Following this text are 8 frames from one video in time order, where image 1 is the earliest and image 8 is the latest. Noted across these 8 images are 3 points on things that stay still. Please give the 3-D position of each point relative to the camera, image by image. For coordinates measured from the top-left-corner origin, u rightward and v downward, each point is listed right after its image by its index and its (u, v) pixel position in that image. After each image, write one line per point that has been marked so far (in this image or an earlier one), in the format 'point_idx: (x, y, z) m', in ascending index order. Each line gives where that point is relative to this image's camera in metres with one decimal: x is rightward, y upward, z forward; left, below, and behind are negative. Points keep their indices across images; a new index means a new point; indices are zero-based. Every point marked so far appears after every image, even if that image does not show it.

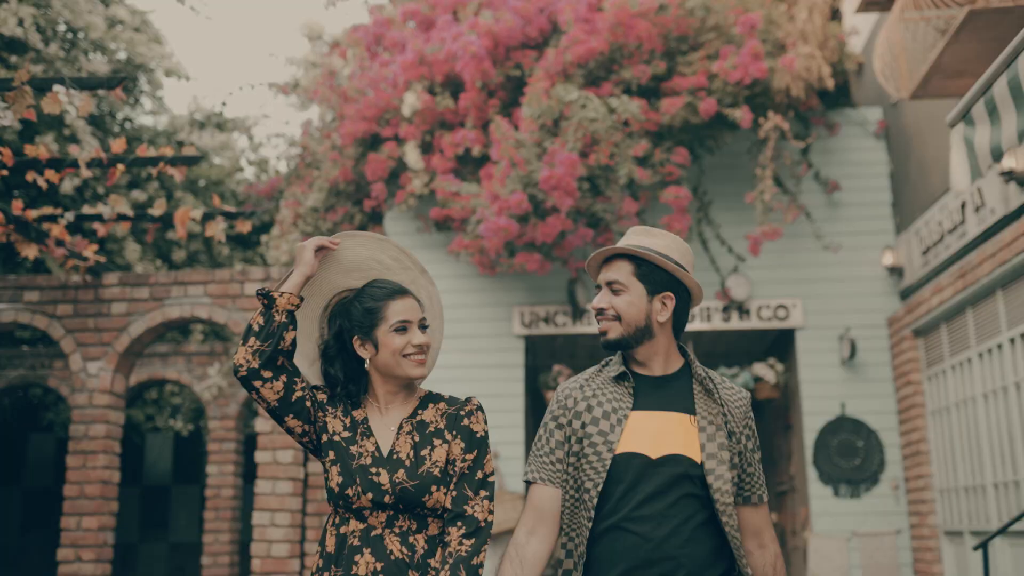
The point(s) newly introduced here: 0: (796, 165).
0: (+2.6, +1.1, +9.2) m
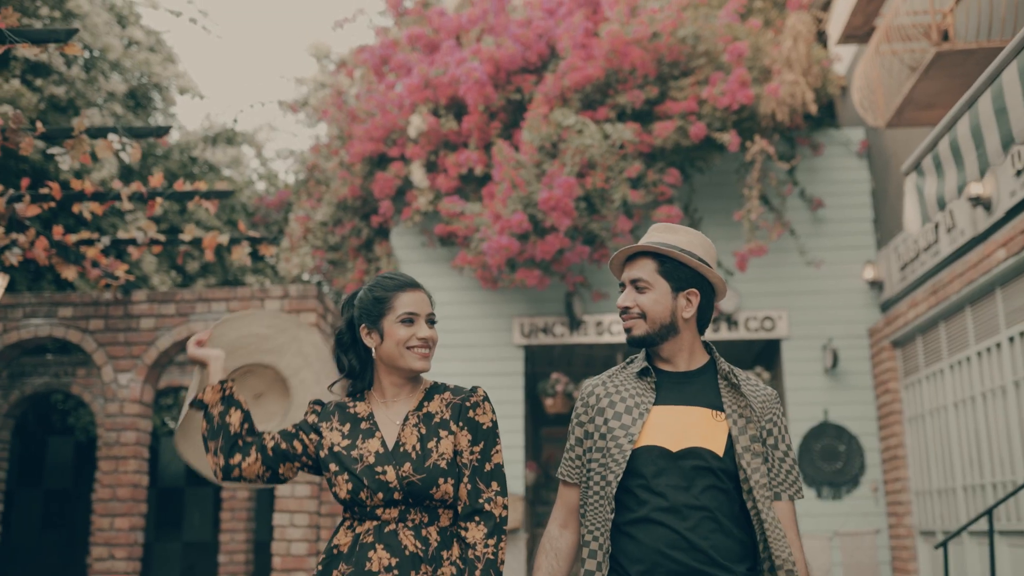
0: (+2.6, +1.0, +9.7) m
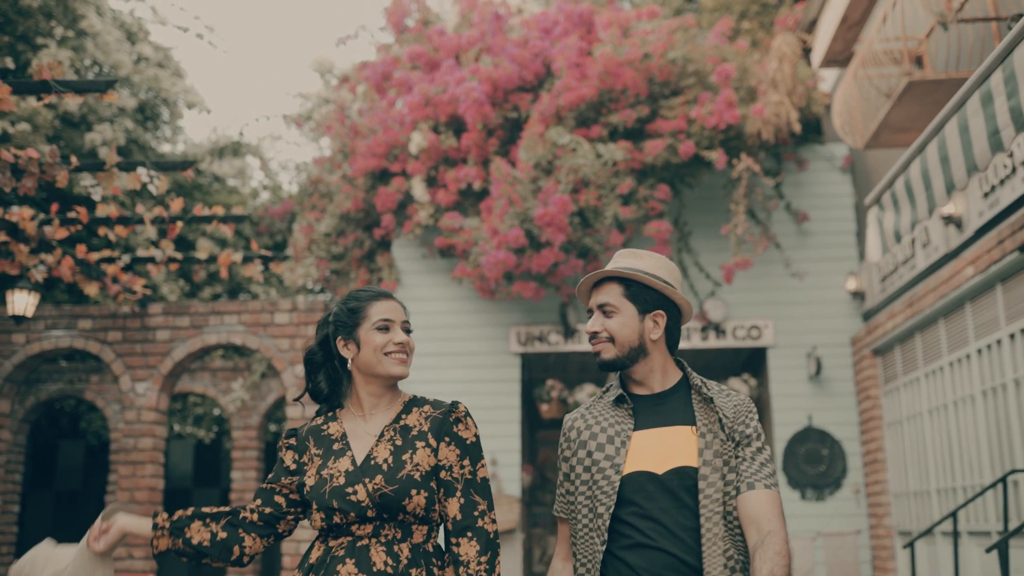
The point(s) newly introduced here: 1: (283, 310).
0: (+2.6, +0.9, +10.1) m
1: (-2.1, -0.2, +9.2) m
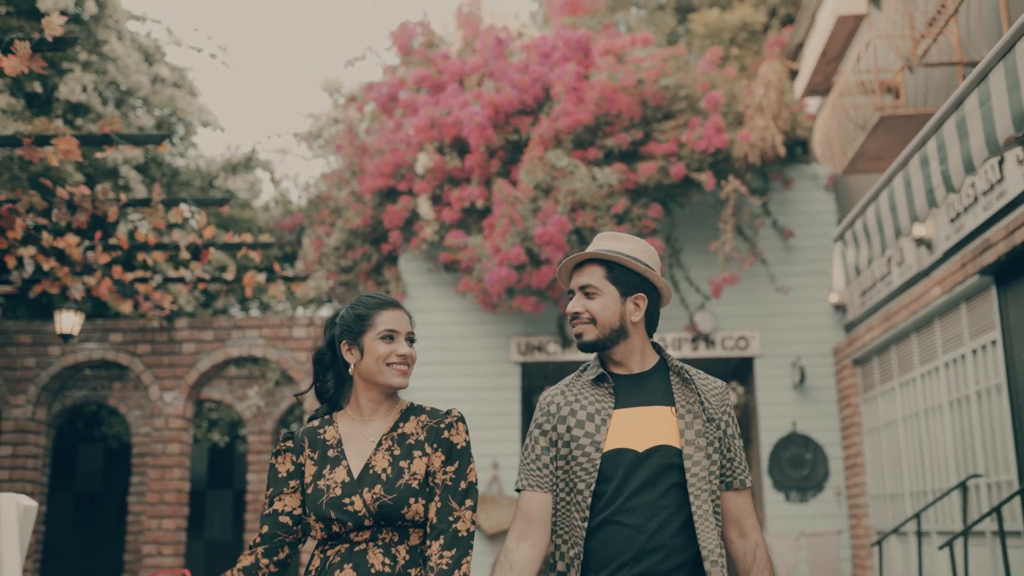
0: (+2.6, +0.8, +10.7) m
1: (-2.1, -0.3, +9.8) m
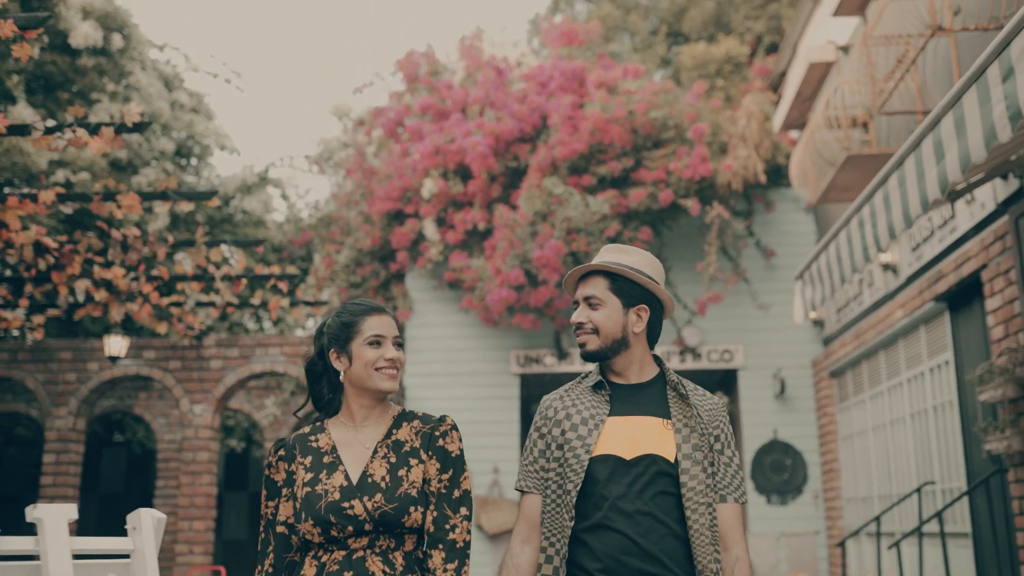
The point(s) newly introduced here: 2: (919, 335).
0: (+2.6, +0.6, +11.5) m
1: (-2.1, -0.5, +10.5) m
2: (+3.4, -0.4, +8.3) m
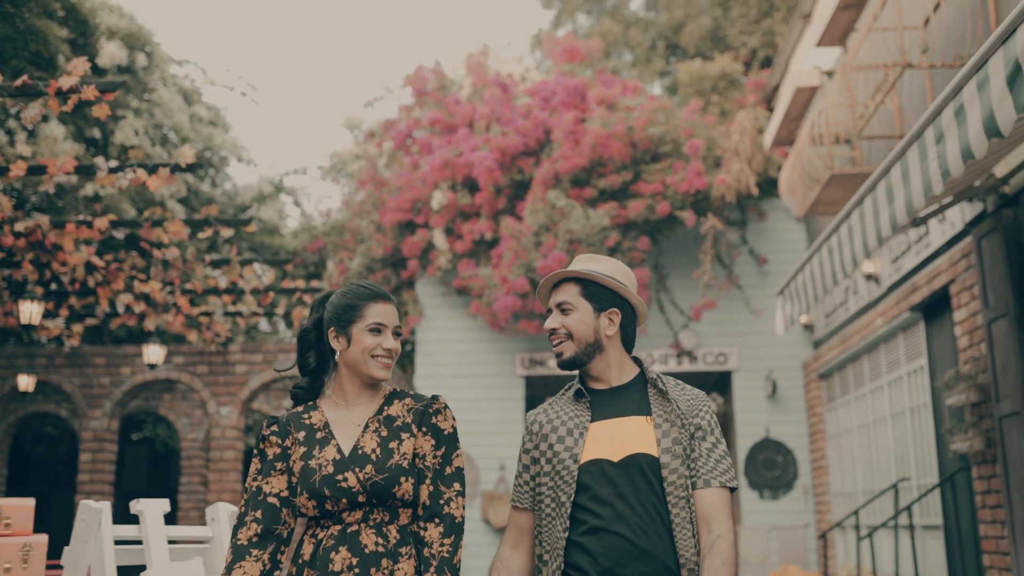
0: (+2.7, +0.5, +12.0) m
1: (-2.1, -0.6, +11.1) m
2: (+3.5, -0.5, +8.9) m
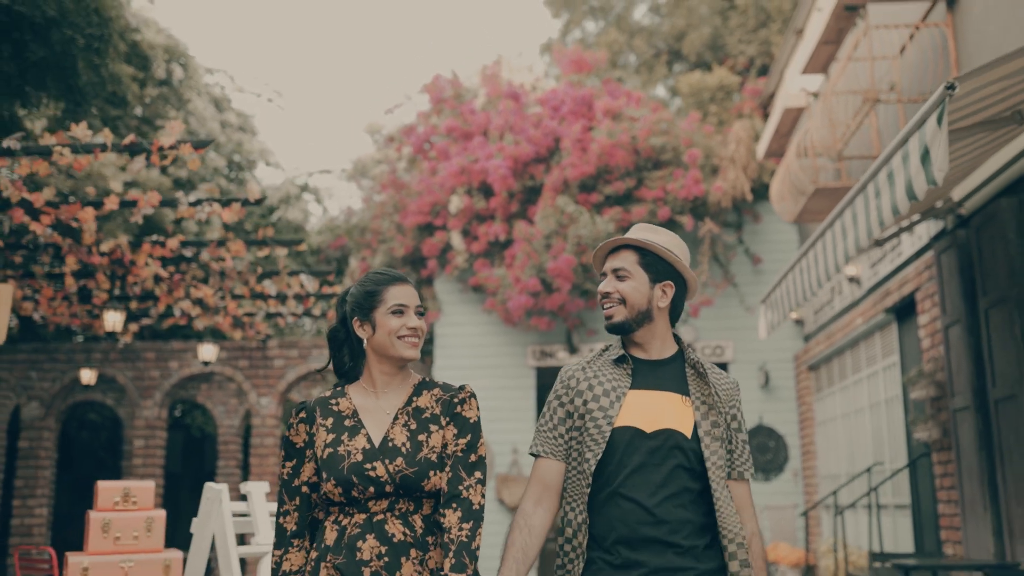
0: (+2.8, +0.5, +12.9) m
1: (-1.9, -0.6, +12.1) m
2: (+3.6, -0.5, +9.8) m
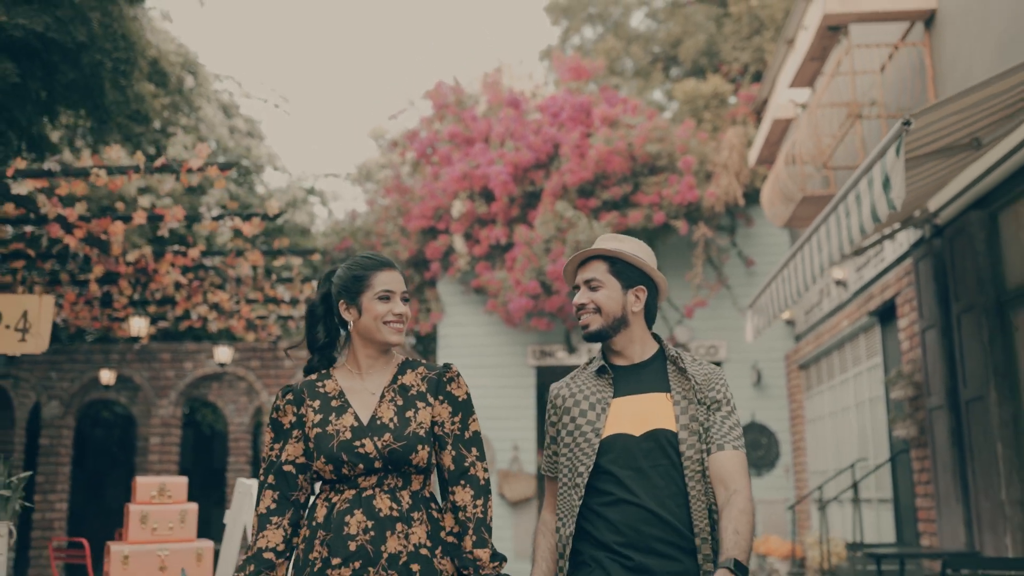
0: (+2.8, +0.5, +13.4) m
1: (-1.9, -0.6, +12.5) m
2: (+3.6, -0.5, +10.2) m
